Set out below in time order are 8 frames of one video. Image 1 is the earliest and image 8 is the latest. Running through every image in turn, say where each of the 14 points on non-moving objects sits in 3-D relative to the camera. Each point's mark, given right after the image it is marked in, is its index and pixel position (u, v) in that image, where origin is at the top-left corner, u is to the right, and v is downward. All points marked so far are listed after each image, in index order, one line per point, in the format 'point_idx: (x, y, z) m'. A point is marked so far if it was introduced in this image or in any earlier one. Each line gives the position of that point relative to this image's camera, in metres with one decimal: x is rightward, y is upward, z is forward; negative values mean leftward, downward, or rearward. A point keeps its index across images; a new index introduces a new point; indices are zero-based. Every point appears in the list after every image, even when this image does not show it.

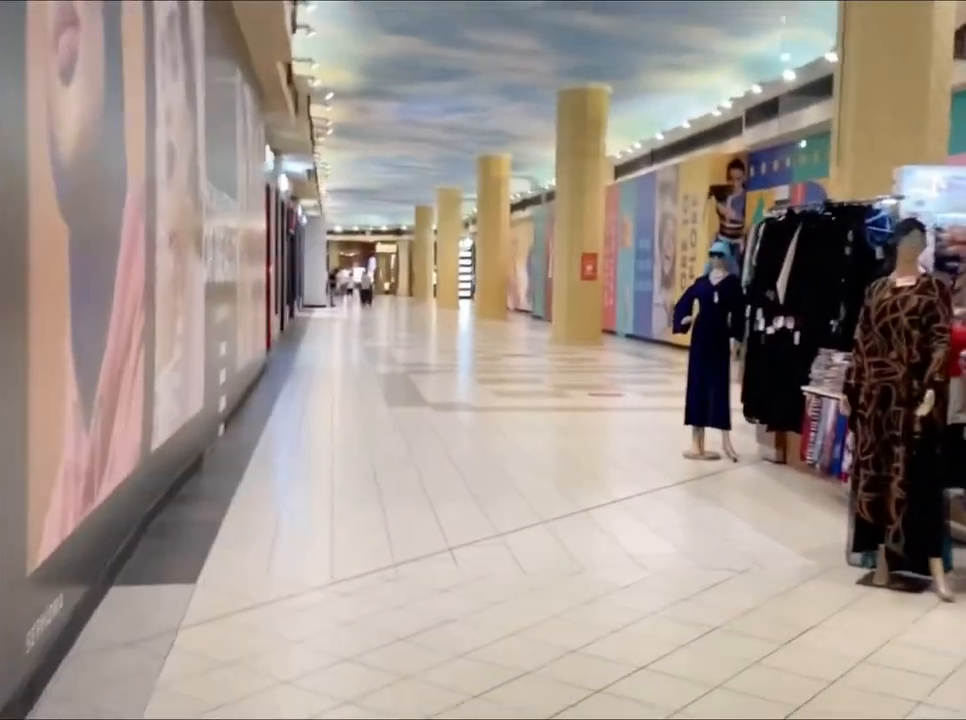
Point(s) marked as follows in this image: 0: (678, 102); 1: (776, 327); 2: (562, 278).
0: (+2.9, +3.9, +14.8) m
1: (+1.9, +0.2, +6.4) m
2: (+1.4, +1.4, +17.1) m
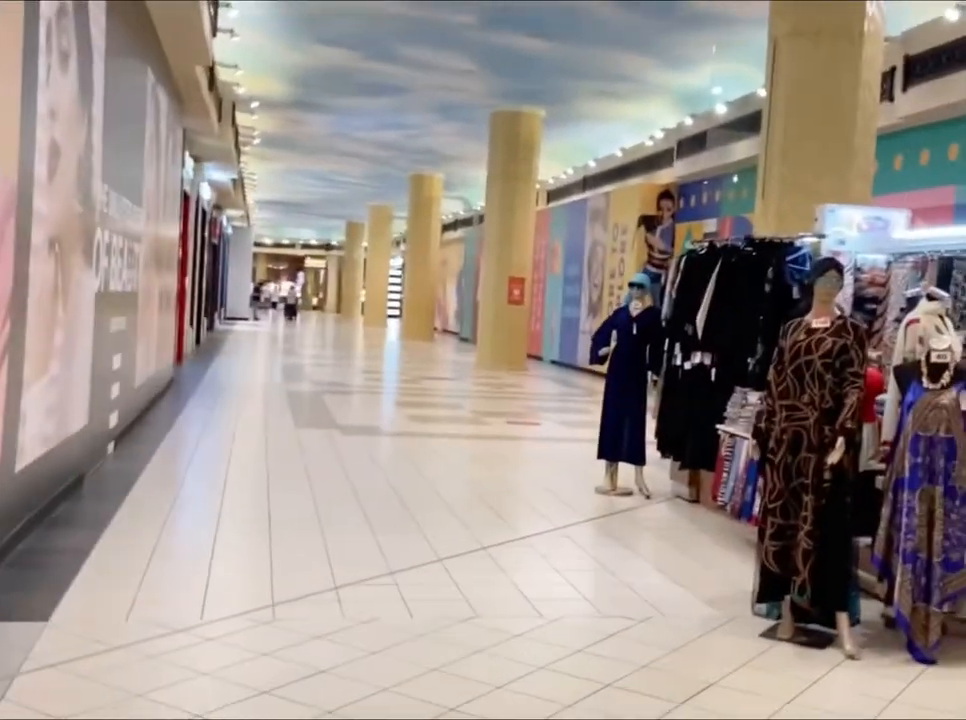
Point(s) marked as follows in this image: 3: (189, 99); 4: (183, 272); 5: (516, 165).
0: (+1.9, +3.4, +14.8) m
1: (+1.3, 0.0, +6.2) m
2: (+0.1, +1.0, +16.9) m
3: (-3.3, +2.8, +10.8) m
4: (-4.0, +1.2, +13.3) m
5: (+0.5, +2.9, +14.8) m
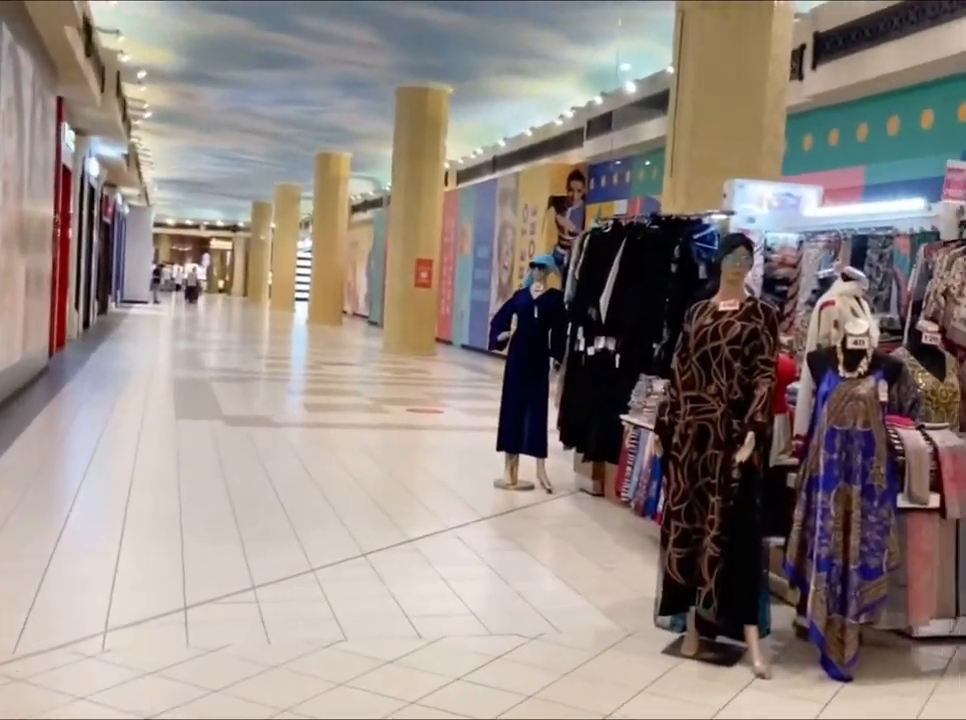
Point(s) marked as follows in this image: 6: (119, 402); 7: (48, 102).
0: (+0.5, +3.6, +14.4) m
1: (+0.7, +0.1, +5.8) m
2: (-1.4, +1.3, +16.3) m
3: (-4.3, +3.0, +10.0) m
4: (-5.3, +1.4, +12.4) m
5: (-0.9, +3.1, +14.3) m
6: (-3.4, -0.4, +9.3) m
7: (-4.4, +2.7, +10.1) m
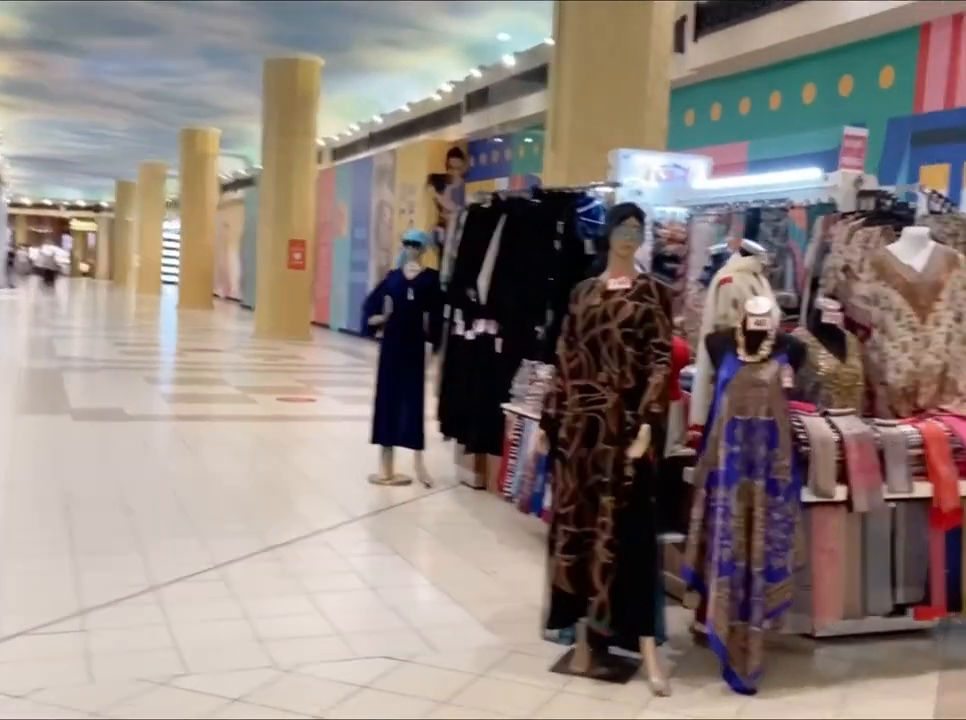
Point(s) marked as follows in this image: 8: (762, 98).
0: (-1.2, +3.9, +13.8) m
1: (0.0, +0.2, +5.4) m
2: (-3.4, +1.5, +15.6) m
3: (-5.5, +3.0, +8.9) m
4: (-6.7, +1.5, +11.2) m
5: (-2.6, +3.3, +13.6) m
6: (-4.5, -0.3, +8.4) m
7: (-5.6, +2.8, +9.1) m
8: (+2.4, +2.3, +8.7) m
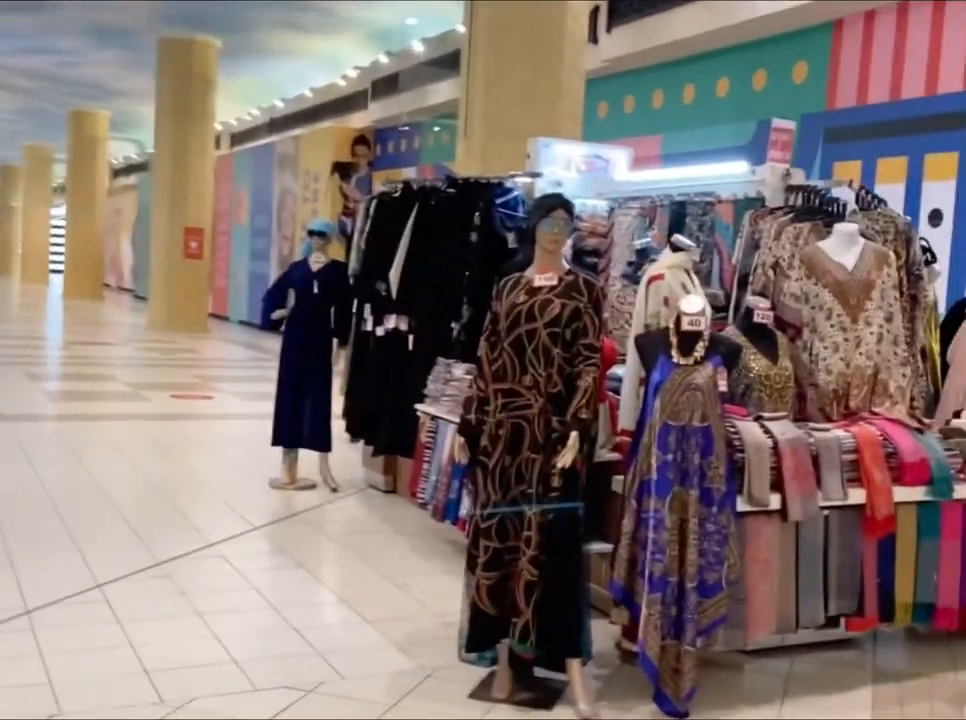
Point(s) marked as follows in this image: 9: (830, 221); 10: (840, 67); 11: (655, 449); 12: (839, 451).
0: (-2.5, +4.0, +13.4) m
1: (-0.5, +0.2, +5.1) m
2: (-4.8, +1.6, +14.9) m
3: (-6.2, +3.1, +8.0) m
4: (-7.7, +1.5, +10.3) m
5: (-3.8, +3.4, +13.0) m
6: (-5.2, -0.3, +7.7) m
7: (-6.4, +2.8, +8.2) m
8: (+1.7, +2.3, +8.7) m
9: (+1.3, +0.5, +3.6) m
10: (+2.6, +2.1, +7.2) m
11: (+0.5, -0.3, +2.9) m
12: (+1.1, -0.3, +3.1) m
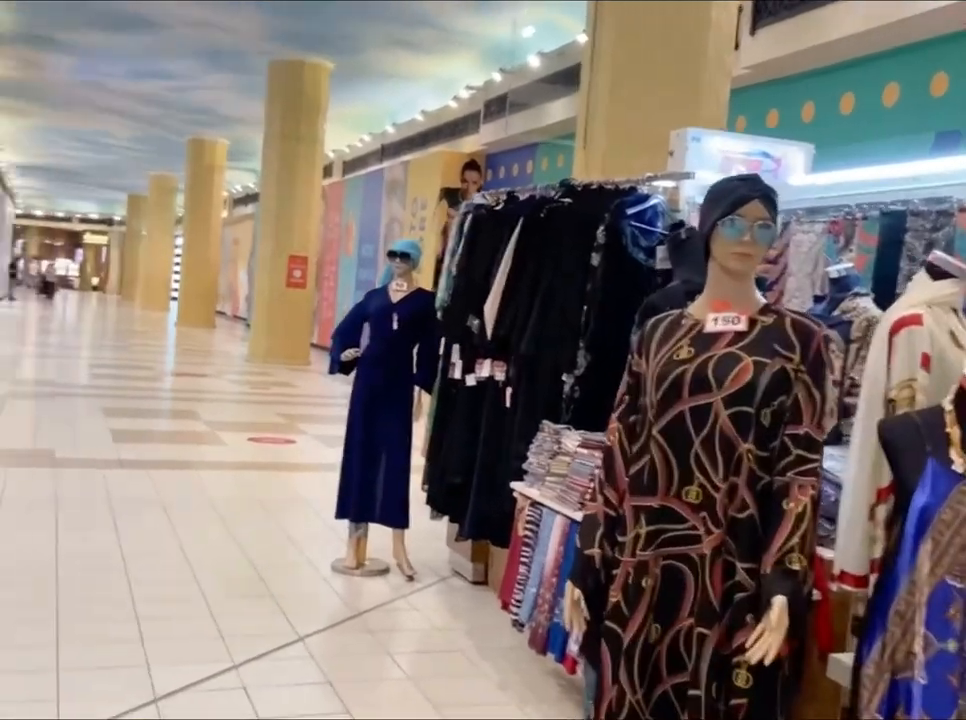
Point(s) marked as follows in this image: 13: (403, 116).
0: (-1.0, +3.5, +12.5) m
1: (0.0, -0.1, +4.0) m
2: (-3.2, +1.1, +14.2) m
3: (-5.3, +2.9, +7.6) m
4: (-6.6, +1.3, +10.0) m
5: (-2.4, +3.0, +12.2) m
6: (-4.4, -0.5, +7.1) m
7: (-5.5, +2.6, +7.8) m
8: (+2.6, +1.9, +7.3) m
9: (+1.6, +0.3, +2.3) m
10: (+3.3, +1.7, +5.7) m
11: (+0.7, -0.4, +1.6) m
12: (+1.4, -0.5, +1.8) m
13: (-1.4, +4.4, +17.8) m
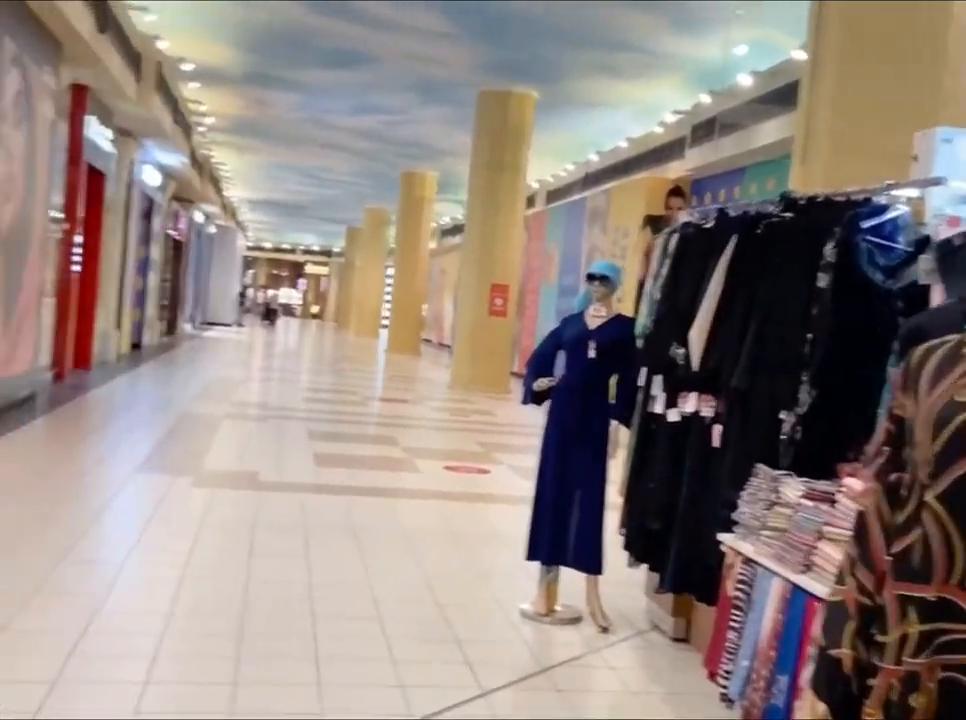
0: (+1.6, +3.1, +12.2) m
1: (+0.7, -0.2, +3.6) m
2: (-0.3, +0.7, +14.3) m
3: (-3.7, +2.7, +8.3) m
4: (-4.5, +1.1, +10.8) m
5: (+0.1, +2.6, +12.2) m
6: (-3.0, -0.7, +7.5) m
7: (-3.8, +2.4, +8.5) m
8: (+4.0, +1.7, +6.4) m
9: (+1.9, +0.2, +1.6) m
10: (+4.4, +1.5, +4.7) m
11: (+1.0, -0.5, +1.1) m
12: (+1.6, -0.6, +1.1) m
13: (+2.2, +3.8, +17.5) m
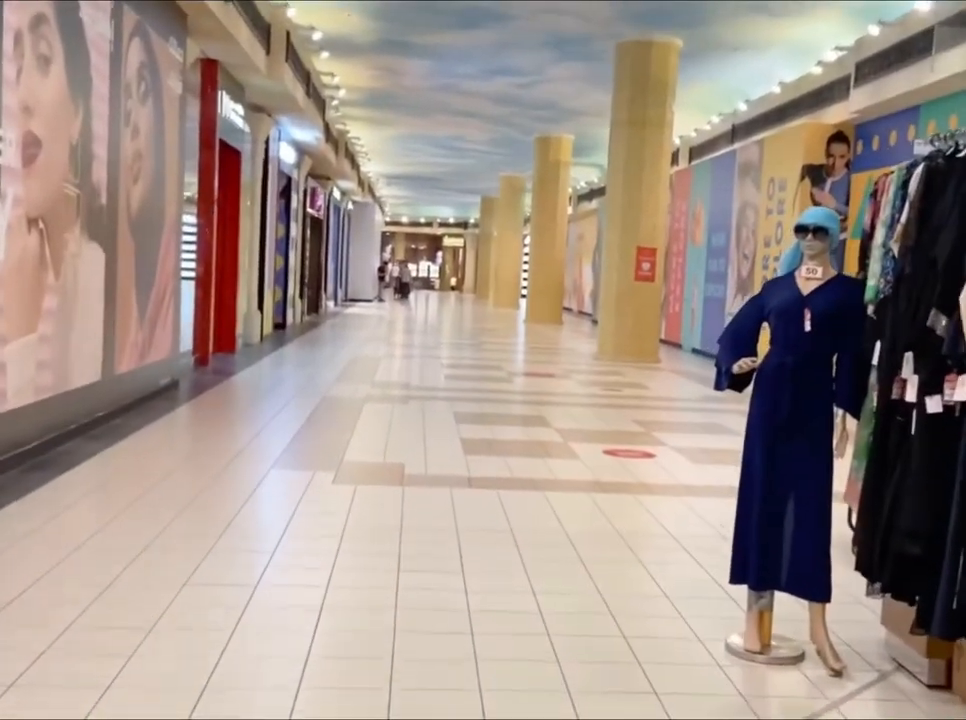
0: (+3.2, +3.5, +11.0) m
1: (+1.3, -0.1, +2.7) m
2: (+1.7, +1.1, +13.4) m
3: (-2.5, +2.8, +7.9) m
4: (-2.9, +1.2, +10.5) m
5: (+1.8, +3.0, +11.3) m
6: (-1.8, -0.5, +7.1) m
7: (-2.6, +2.6, +8.1) m
8: (+4.8, +1.9, +5.0) m
9: (+2.2, +0.2, +0.6) m
10: (+5.0, +1.7, +3.3) m
11: (+1.2, -0.5, +0.2) m
12: (+1.8, -0.5, +0.2) m
13: (+4.5, +4.4, +16.2) m
